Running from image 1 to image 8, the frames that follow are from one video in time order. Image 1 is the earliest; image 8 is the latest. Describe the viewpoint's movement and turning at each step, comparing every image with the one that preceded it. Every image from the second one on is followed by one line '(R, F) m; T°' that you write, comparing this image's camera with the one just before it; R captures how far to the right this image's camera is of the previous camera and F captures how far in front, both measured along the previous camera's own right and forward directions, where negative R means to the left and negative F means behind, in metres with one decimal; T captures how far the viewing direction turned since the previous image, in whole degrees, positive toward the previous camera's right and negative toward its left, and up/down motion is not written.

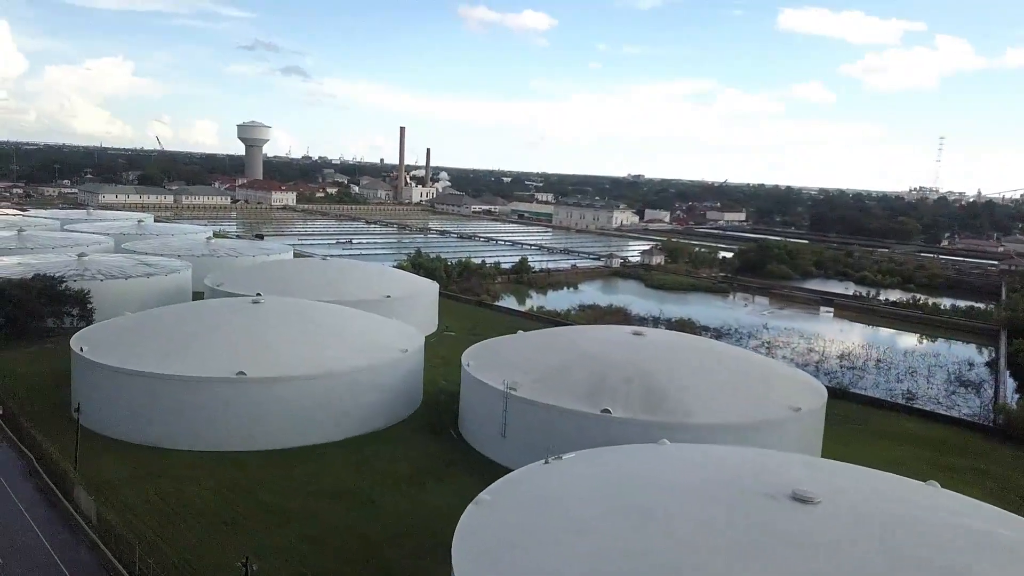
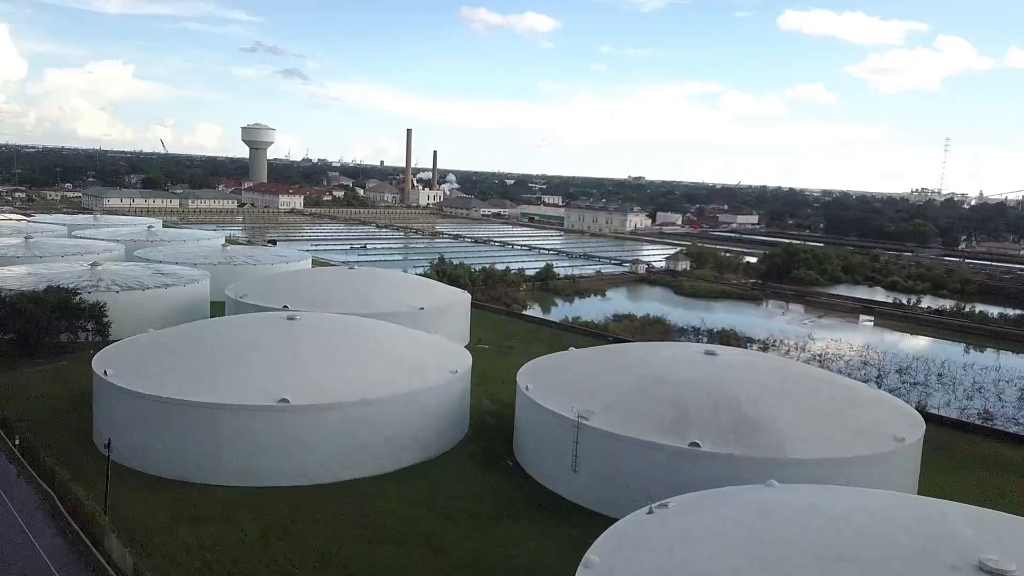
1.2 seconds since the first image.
(-0.6, +0.7) m; 0°
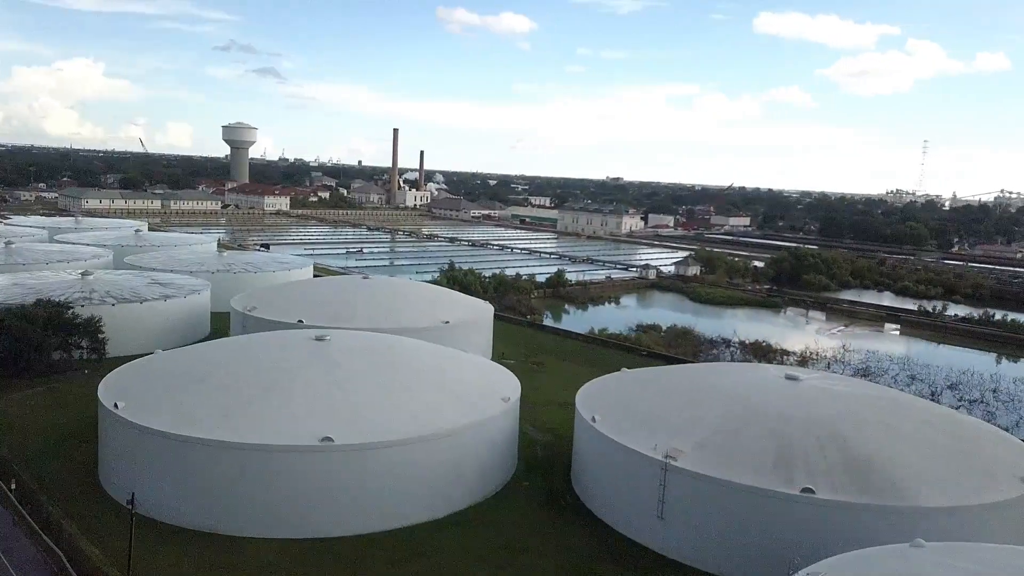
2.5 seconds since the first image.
(-0.7, +0.8) m; +2°
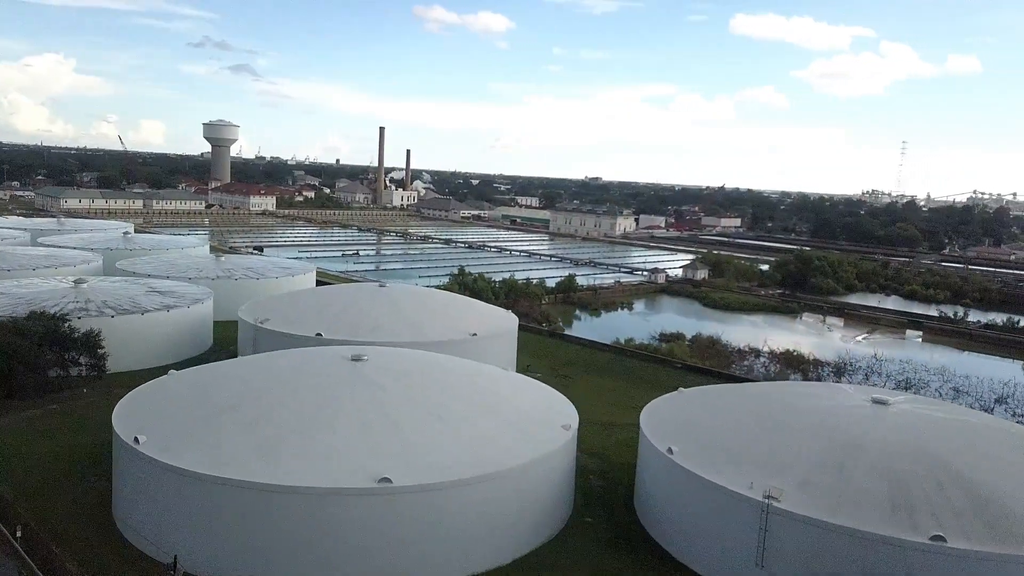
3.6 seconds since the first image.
(-0.7, +0.7) m; +2°
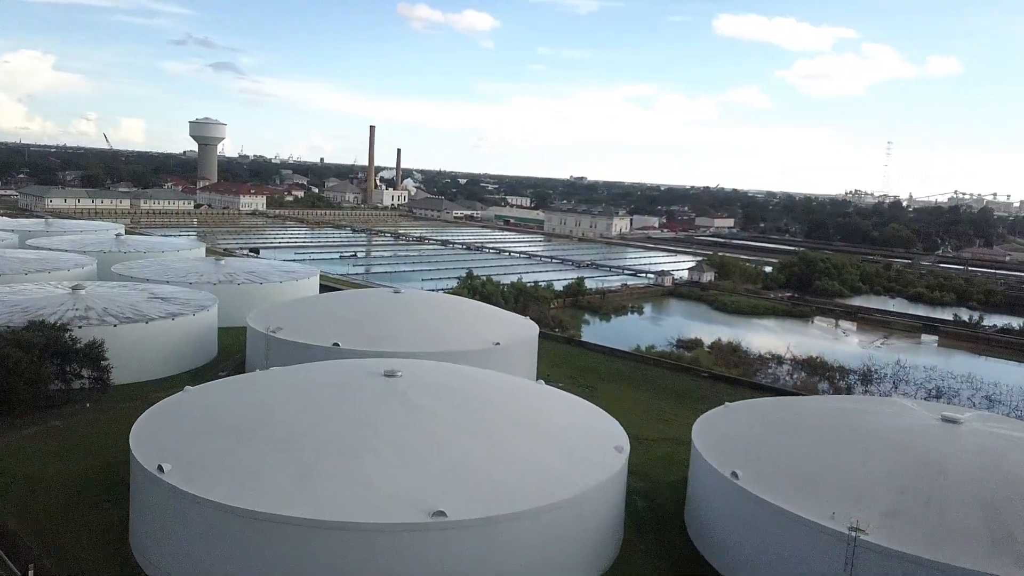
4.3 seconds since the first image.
(-0.5, +0.4) m; +1°
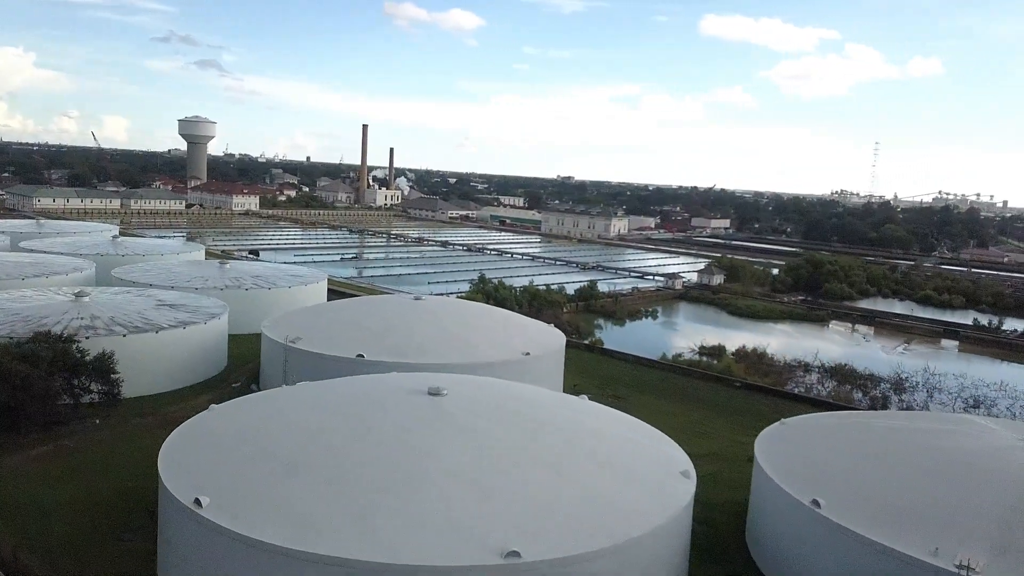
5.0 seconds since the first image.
(-0.5, +0.4) m; +1°
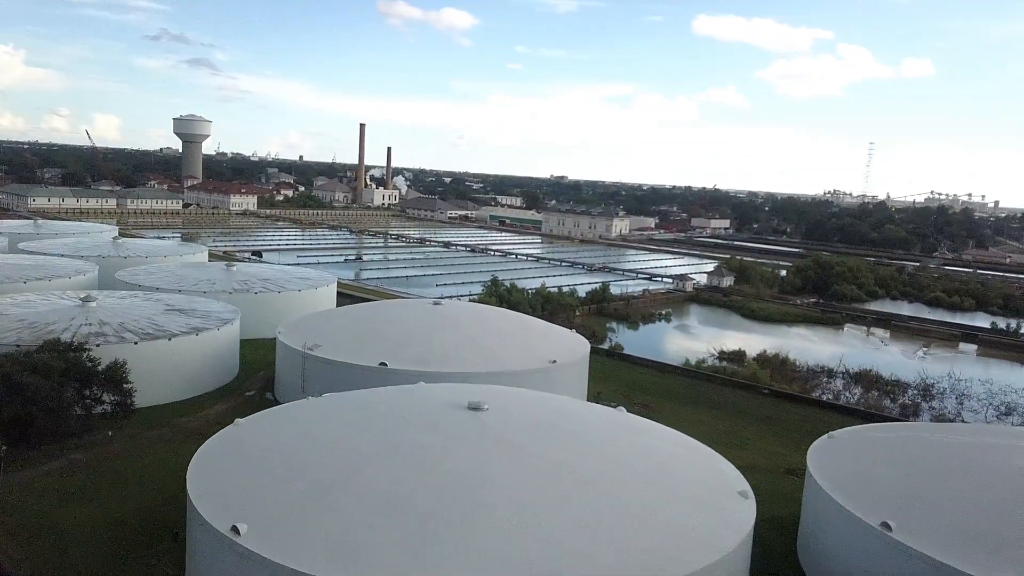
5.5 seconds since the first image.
(-0.4, +0.3) m; +1°
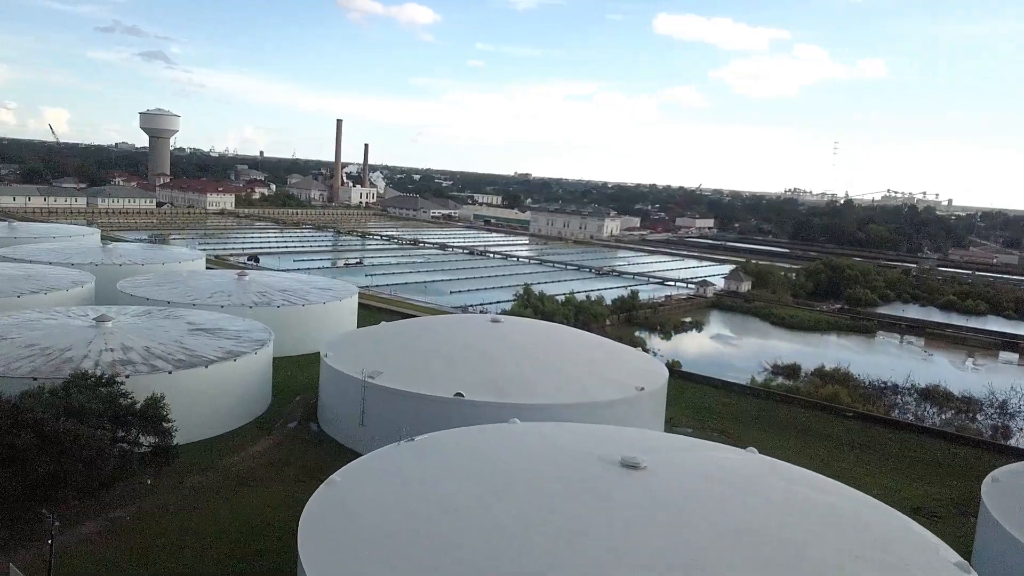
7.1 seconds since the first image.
(-1.1, +0.9) m; +3°
